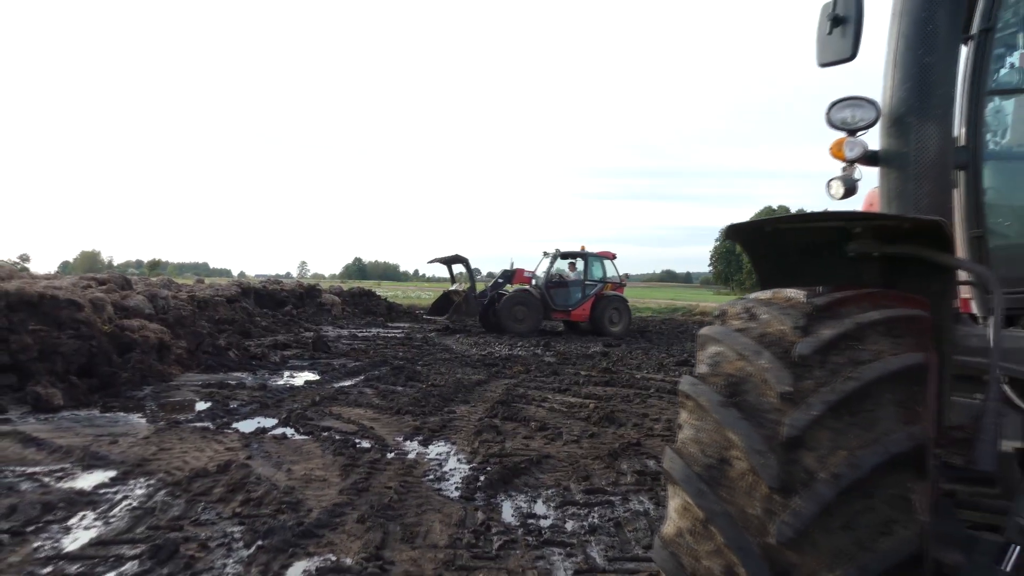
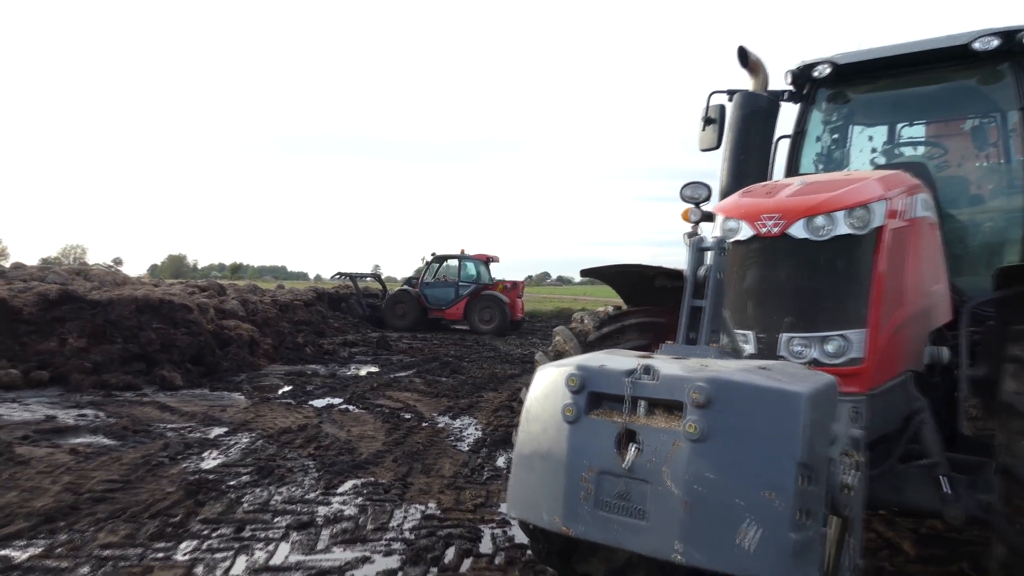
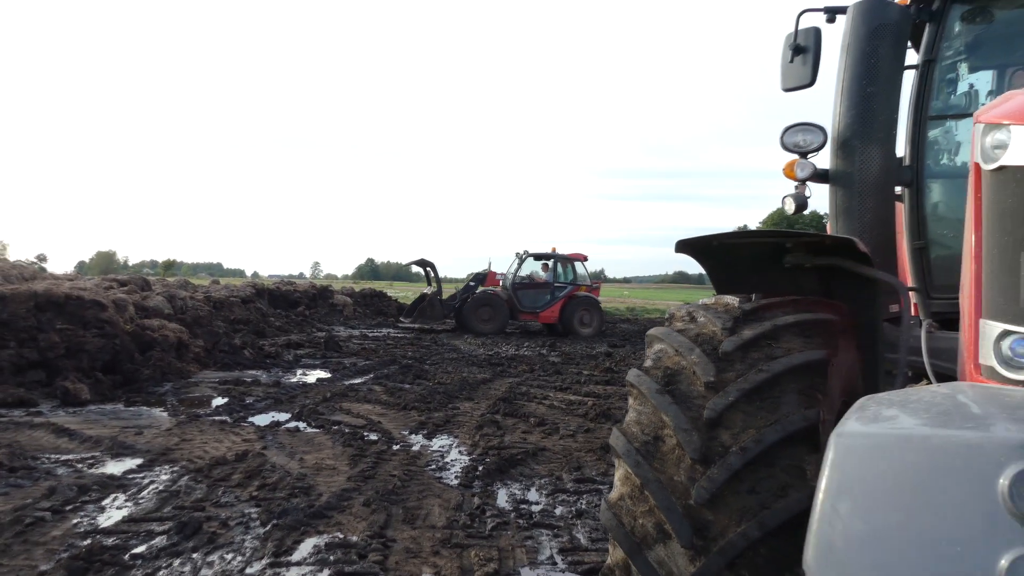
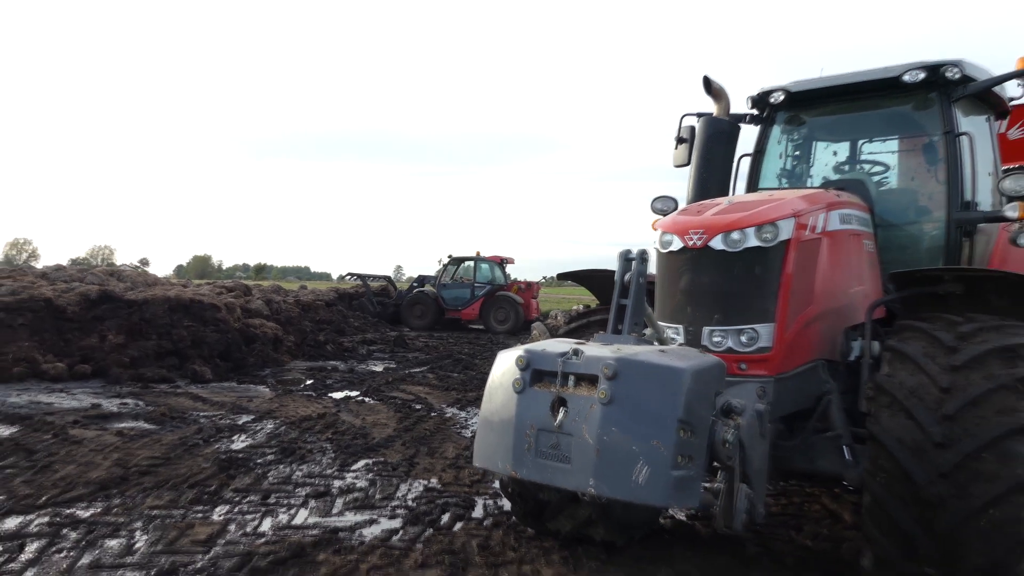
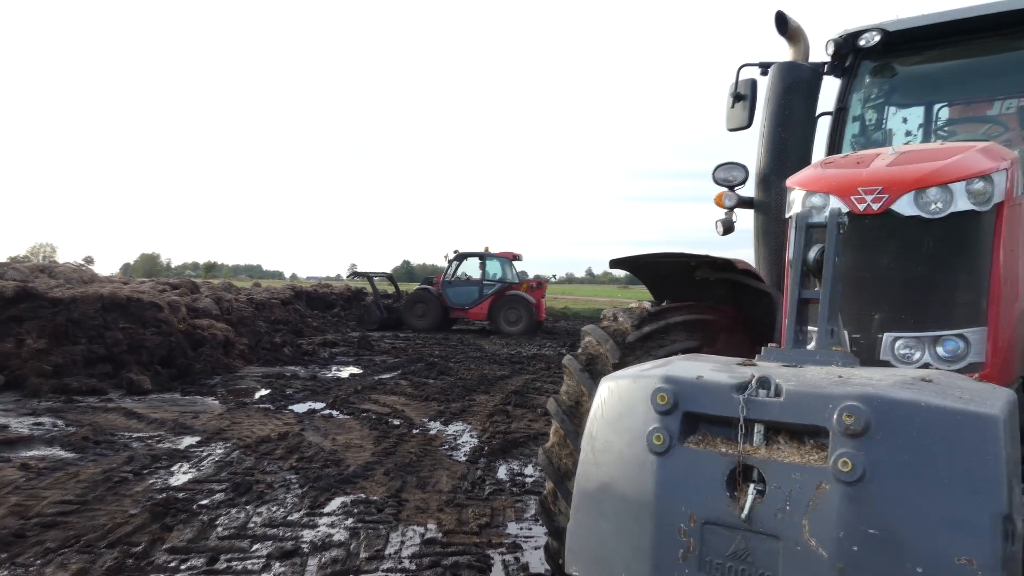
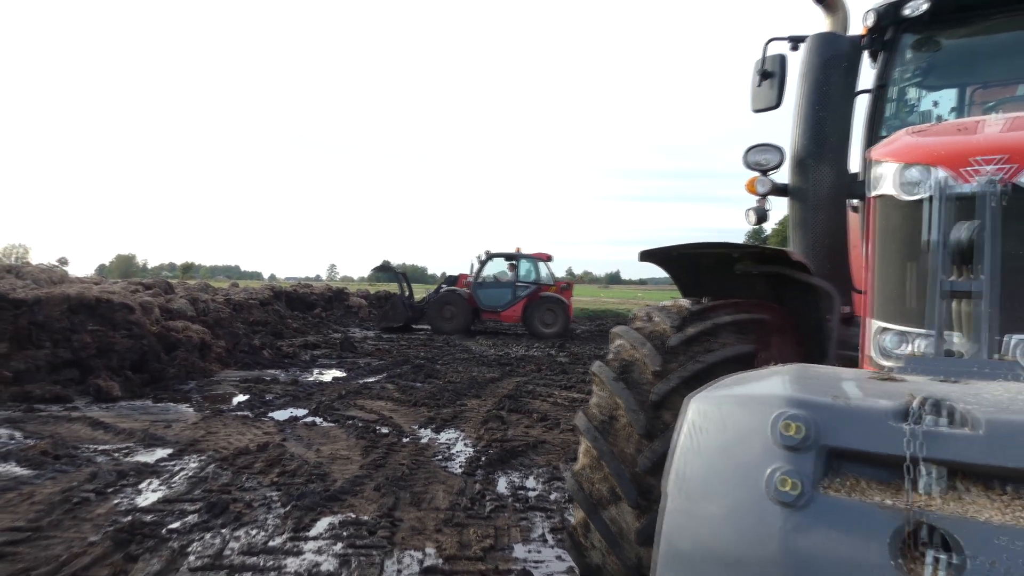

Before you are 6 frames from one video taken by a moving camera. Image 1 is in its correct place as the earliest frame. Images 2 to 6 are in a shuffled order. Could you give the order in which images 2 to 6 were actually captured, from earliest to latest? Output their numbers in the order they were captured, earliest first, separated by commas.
3, 6, 5, 2, 4
